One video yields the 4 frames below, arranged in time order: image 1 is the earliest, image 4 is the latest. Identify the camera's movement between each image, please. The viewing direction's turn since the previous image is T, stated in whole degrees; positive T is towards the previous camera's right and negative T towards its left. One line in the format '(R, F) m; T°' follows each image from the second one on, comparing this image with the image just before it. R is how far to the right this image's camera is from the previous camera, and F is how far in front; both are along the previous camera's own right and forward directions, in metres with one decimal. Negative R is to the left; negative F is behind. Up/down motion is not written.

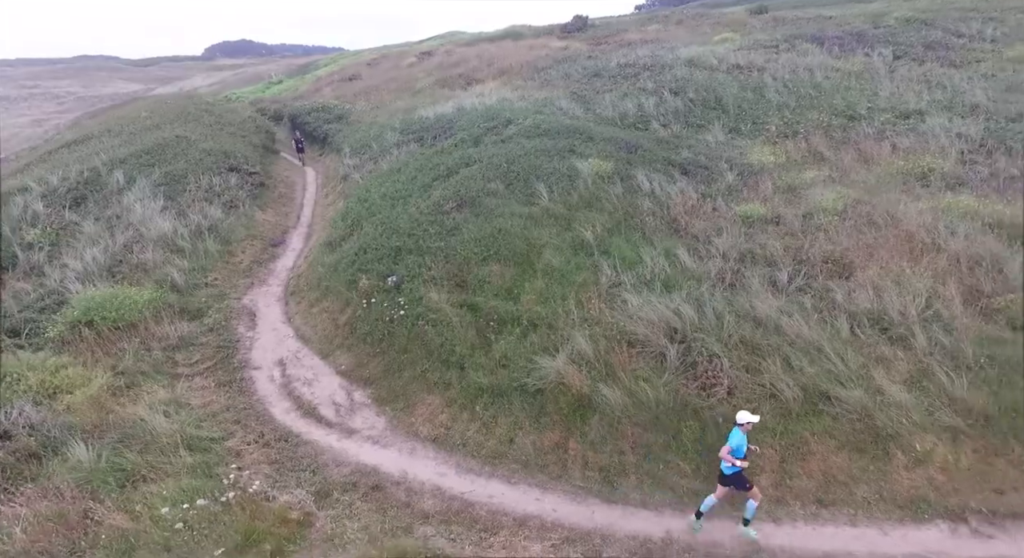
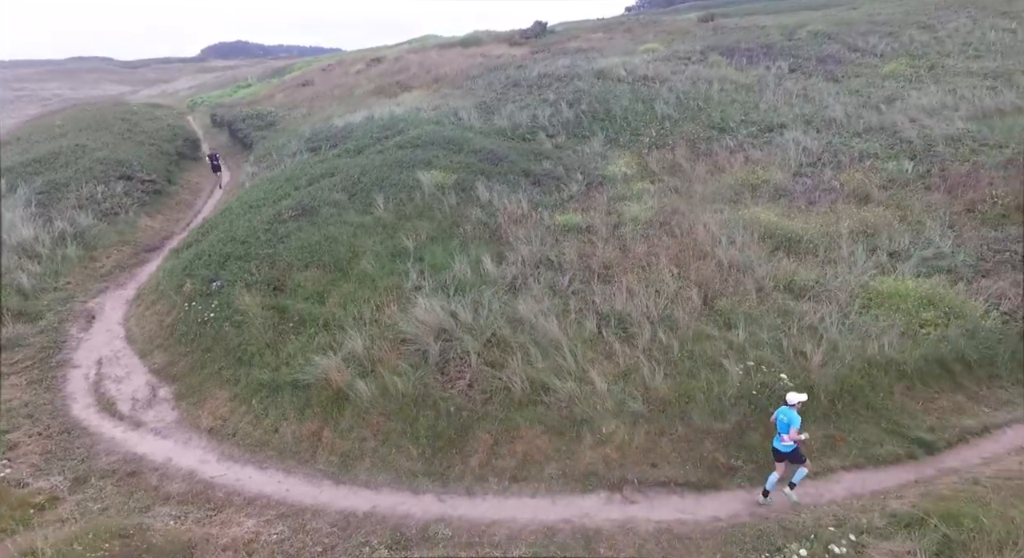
(+2.9, -0.9) m; +2°
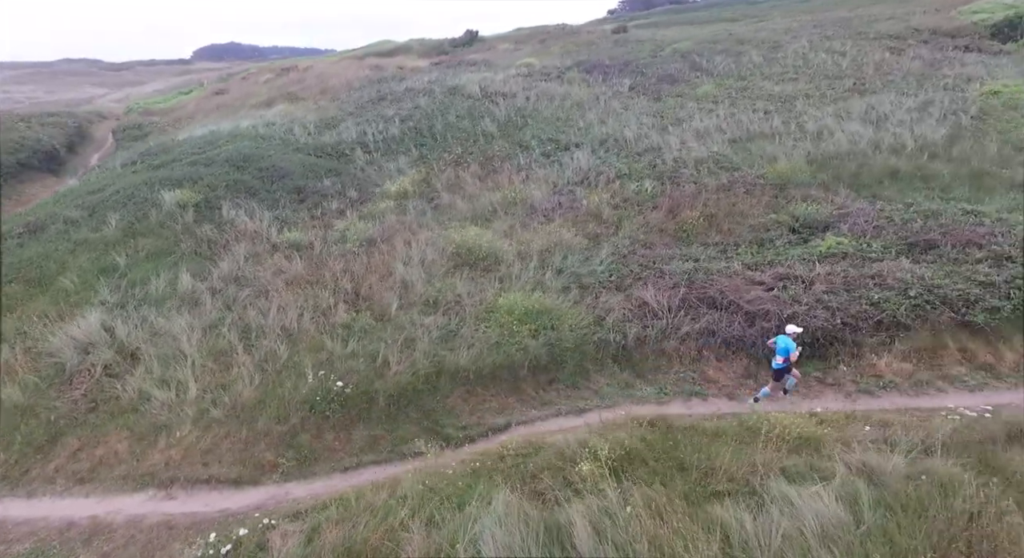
(+5.2, -1.1) m; +4°
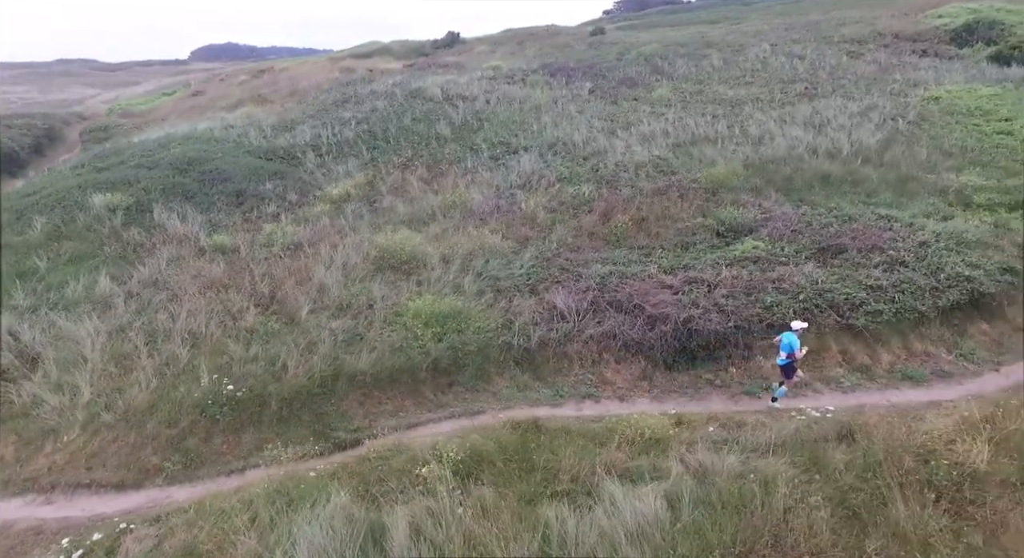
(+1.4, -0.1) m; +1°
